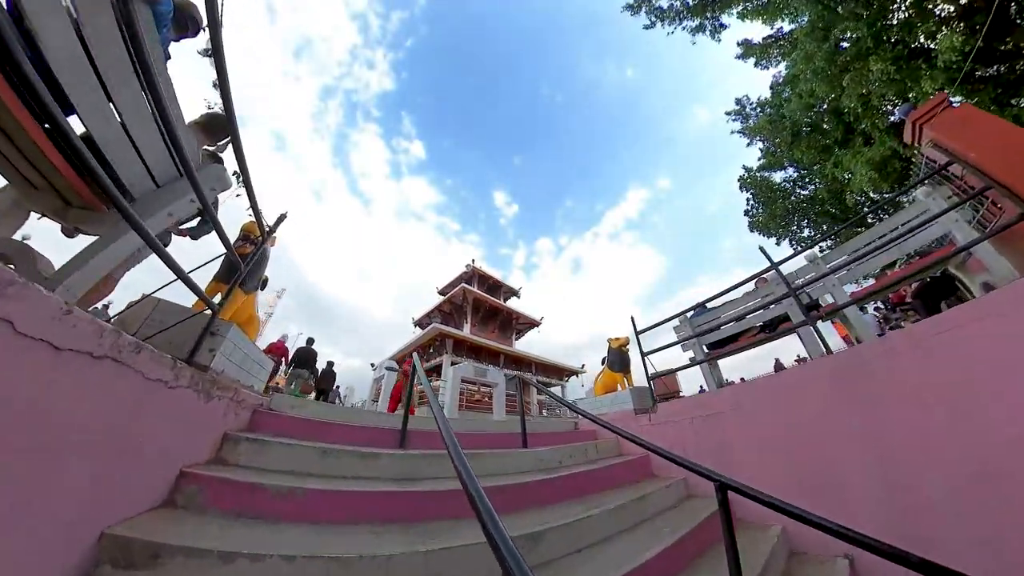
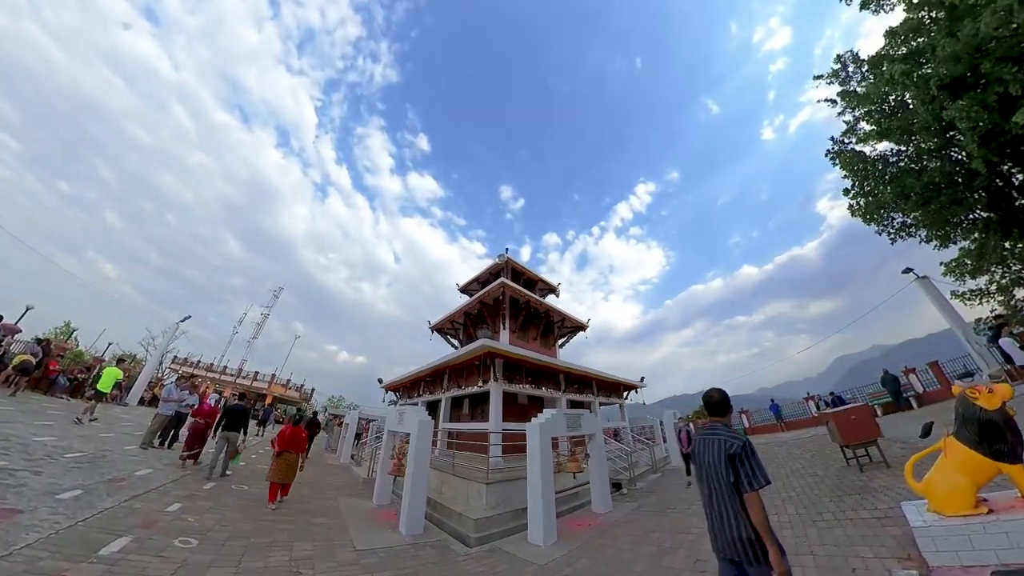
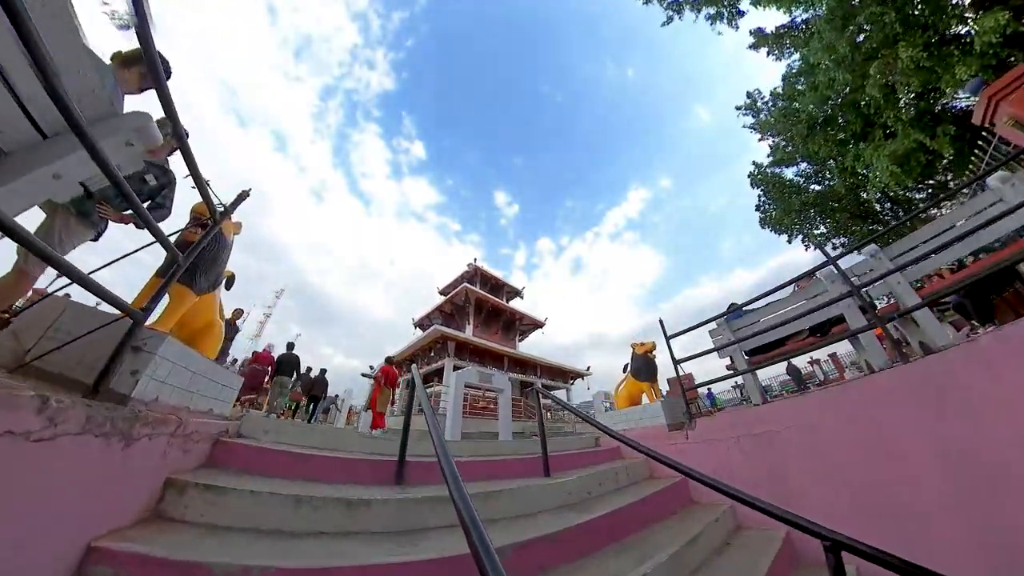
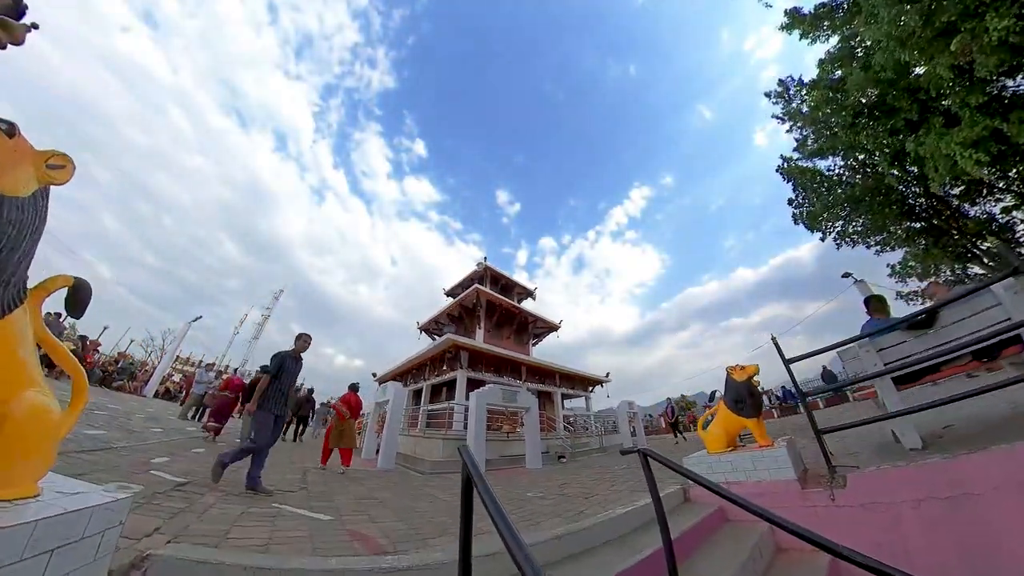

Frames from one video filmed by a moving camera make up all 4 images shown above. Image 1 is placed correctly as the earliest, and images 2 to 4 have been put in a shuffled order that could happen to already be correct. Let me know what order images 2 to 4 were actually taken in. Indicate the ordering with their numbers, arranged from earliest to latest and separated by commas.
3, 4, 2
